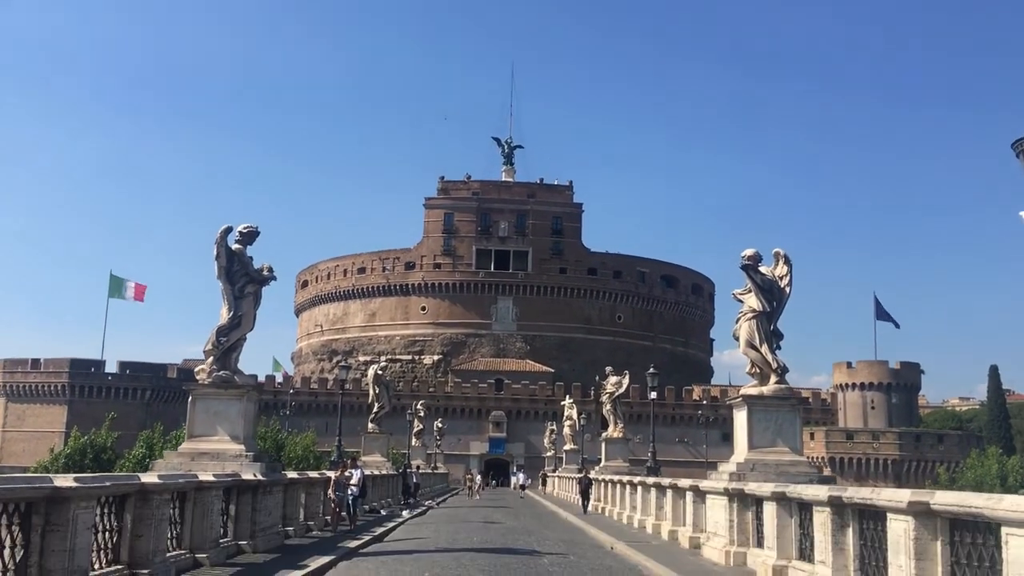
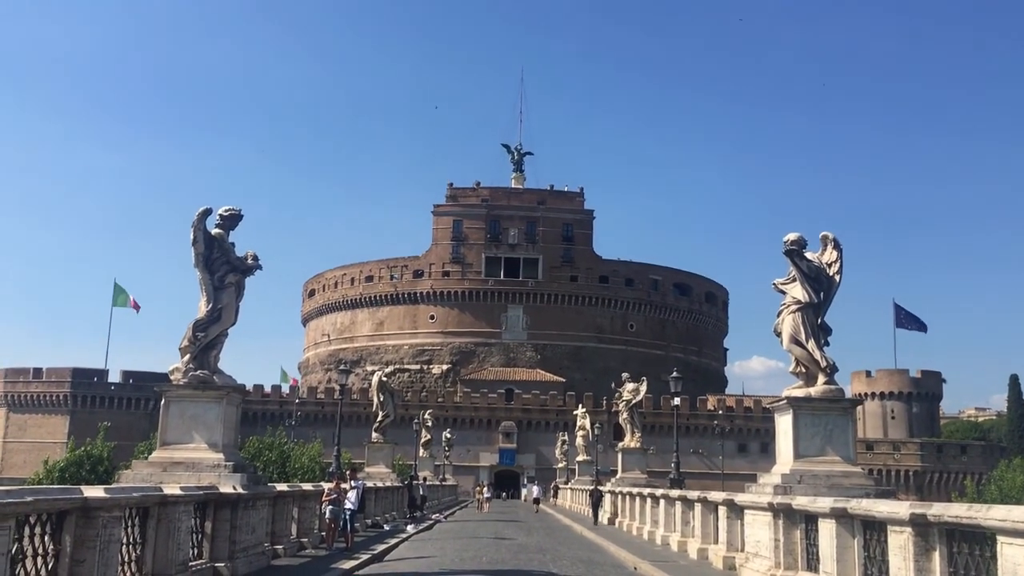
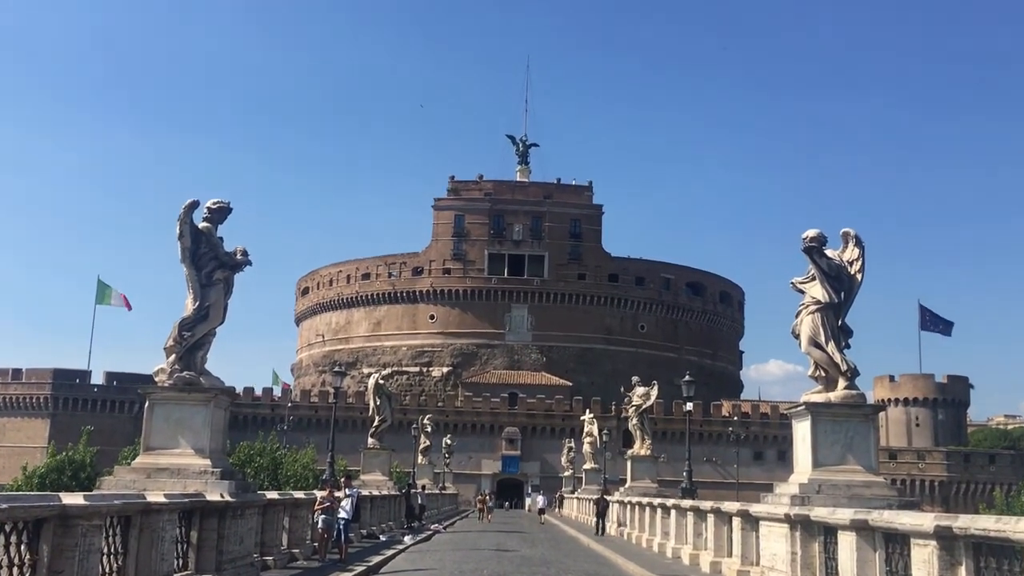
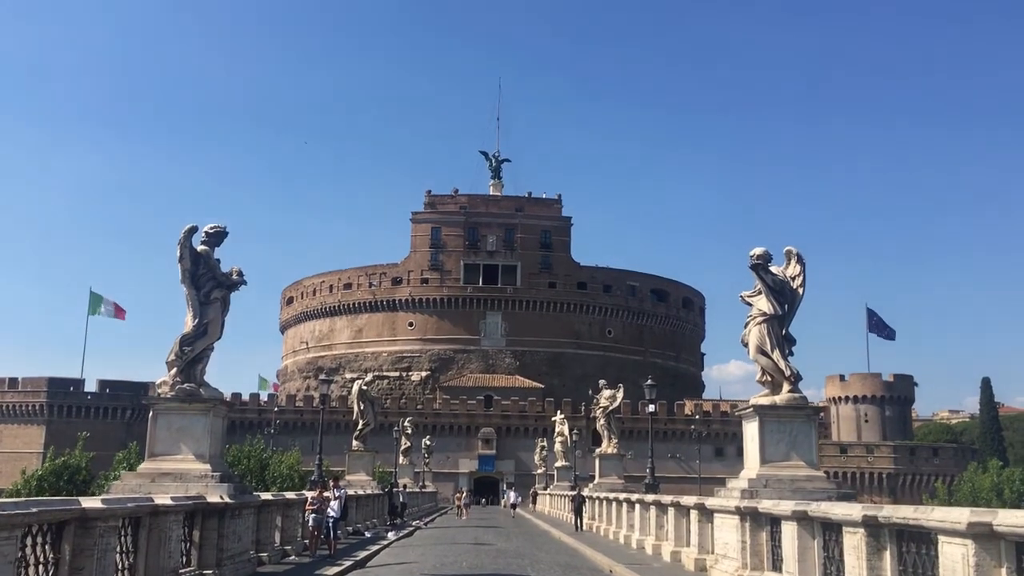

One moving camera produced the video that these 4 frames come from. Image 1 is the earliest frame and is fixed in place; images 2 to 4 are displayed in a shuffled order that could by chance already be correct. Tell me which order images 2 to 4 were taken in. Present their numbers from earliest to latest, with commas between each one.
4, 2, 3
